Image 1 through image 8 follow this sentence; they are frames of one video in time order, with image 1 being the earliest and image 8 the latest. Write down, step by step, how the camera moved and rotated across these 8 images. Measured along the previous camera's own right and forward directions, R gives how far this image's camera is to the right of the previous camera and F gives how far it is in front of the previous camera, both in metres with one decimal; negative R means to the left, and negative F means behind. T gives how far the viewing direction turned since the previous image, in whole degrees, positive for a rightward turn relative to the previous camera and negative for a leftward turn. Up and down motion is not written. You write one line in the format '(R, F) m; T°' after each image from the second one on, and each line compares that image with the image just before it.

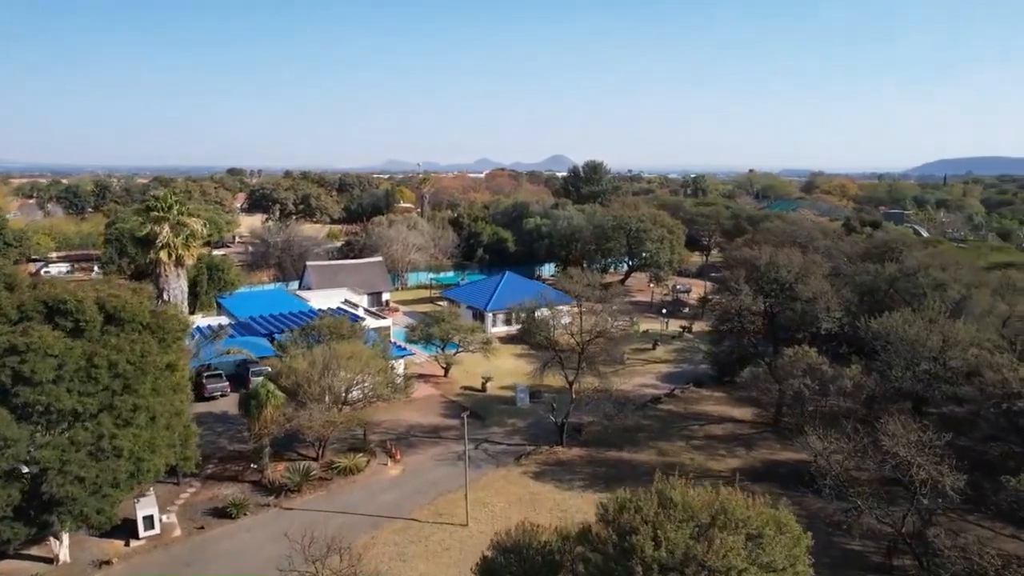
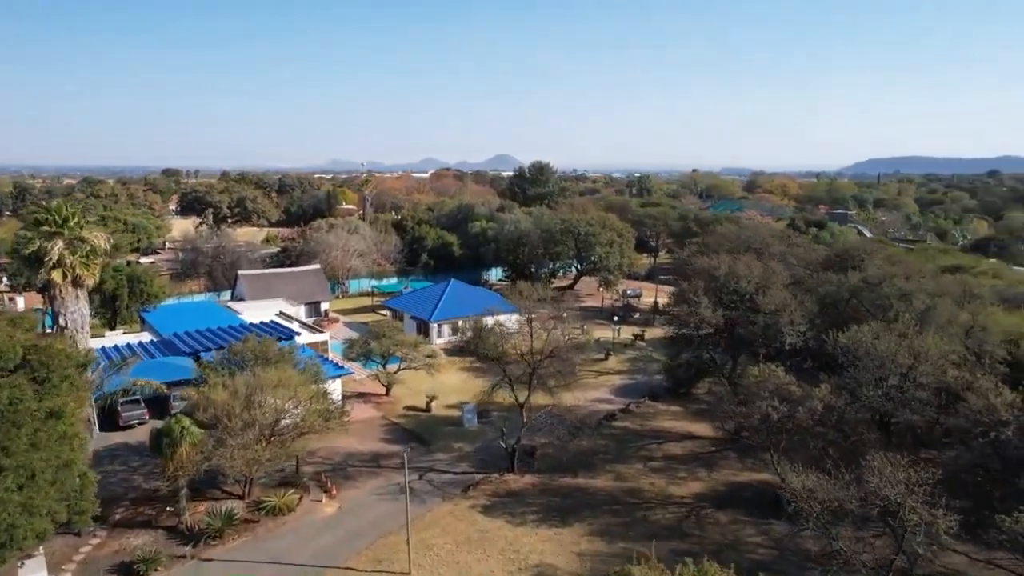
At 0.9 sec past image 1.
(+0.1, +1.7) m; +5°
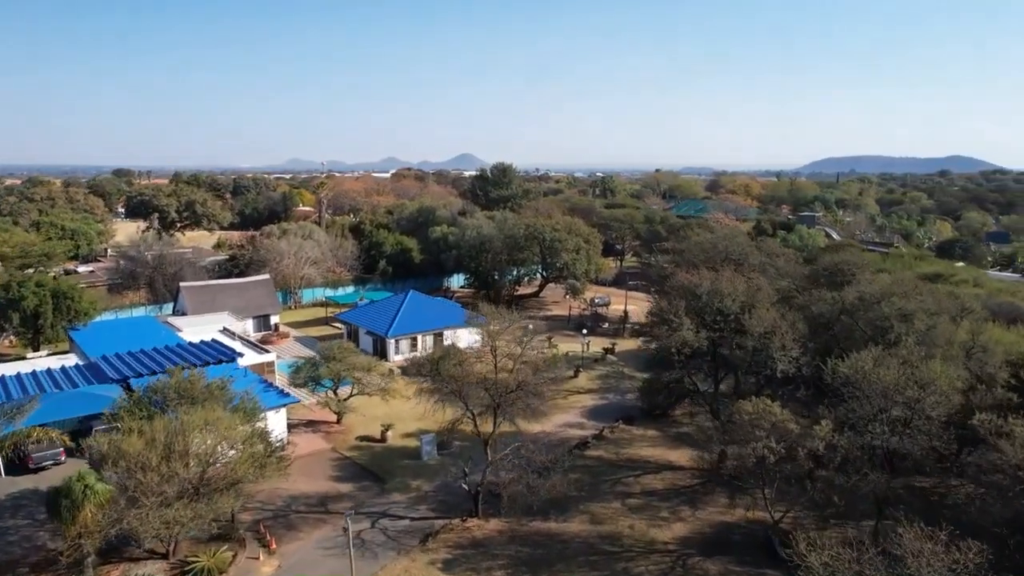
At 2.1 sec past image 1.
(+0.1, +2.1) m; +3°
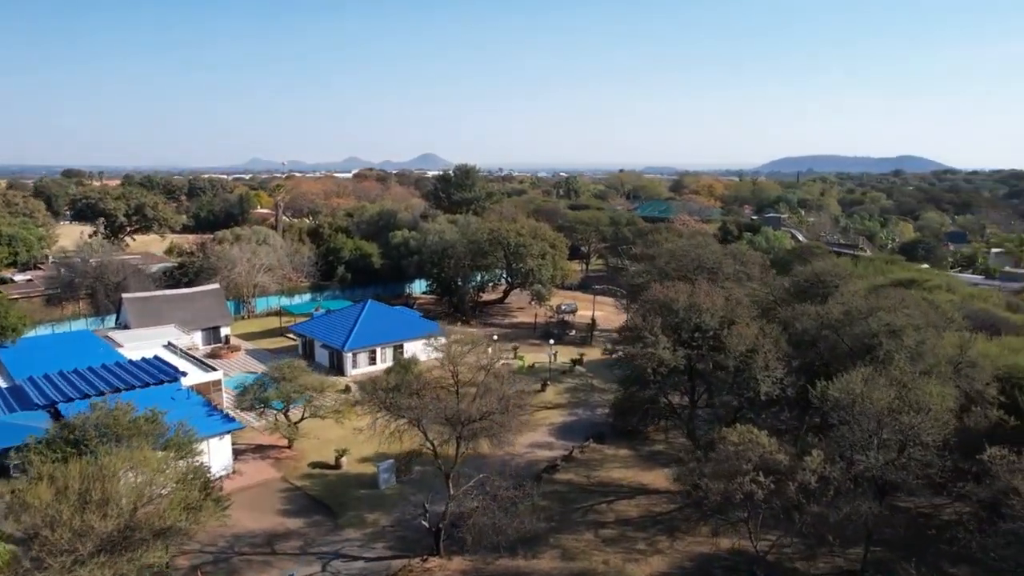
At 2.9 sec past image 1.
(+0.1, +1.5) m; +3°
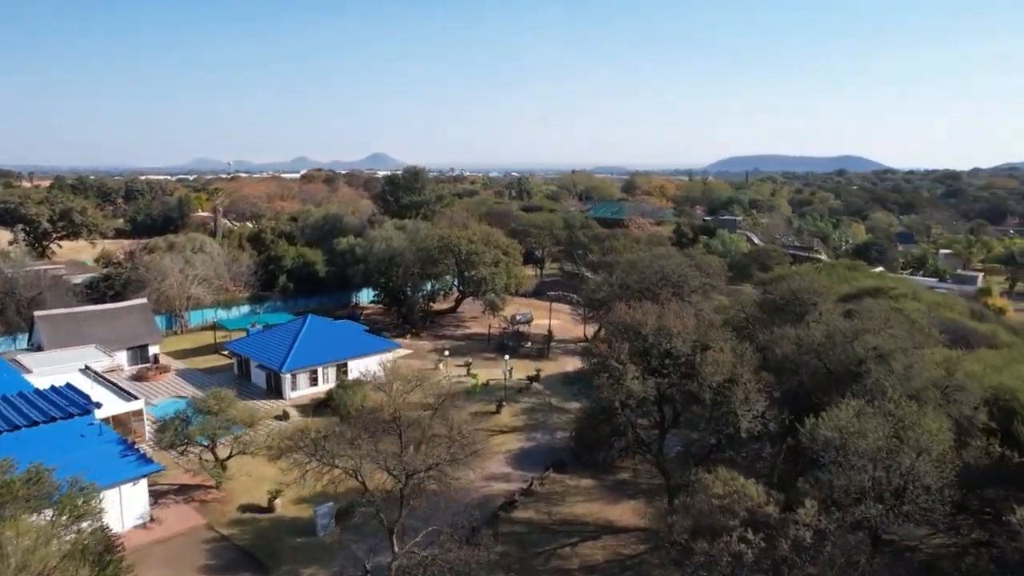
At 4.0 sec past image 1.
(+0.1, +1.9) m; +4°
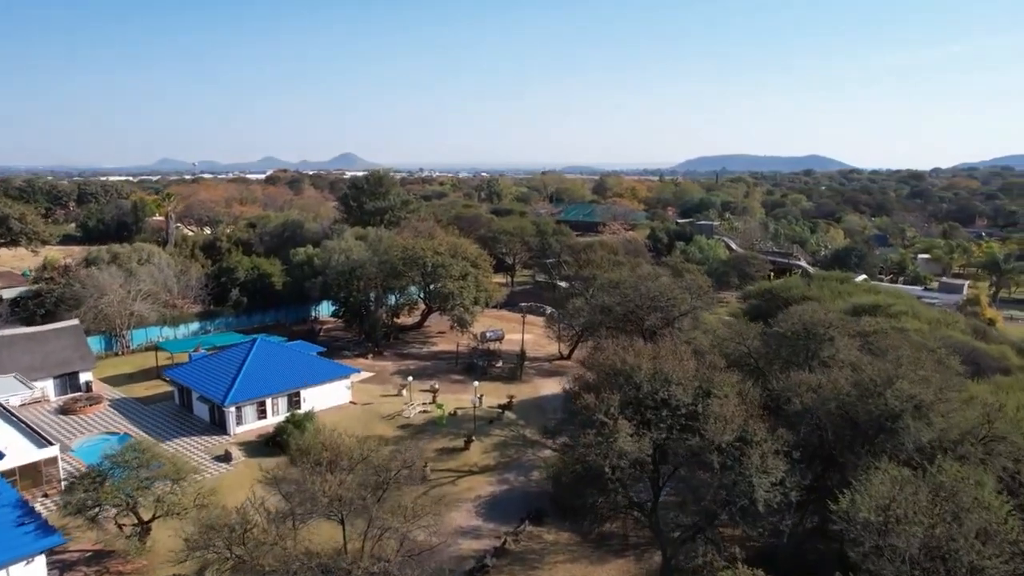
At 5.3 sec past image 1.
(+0.1, +2.6) m; +3°
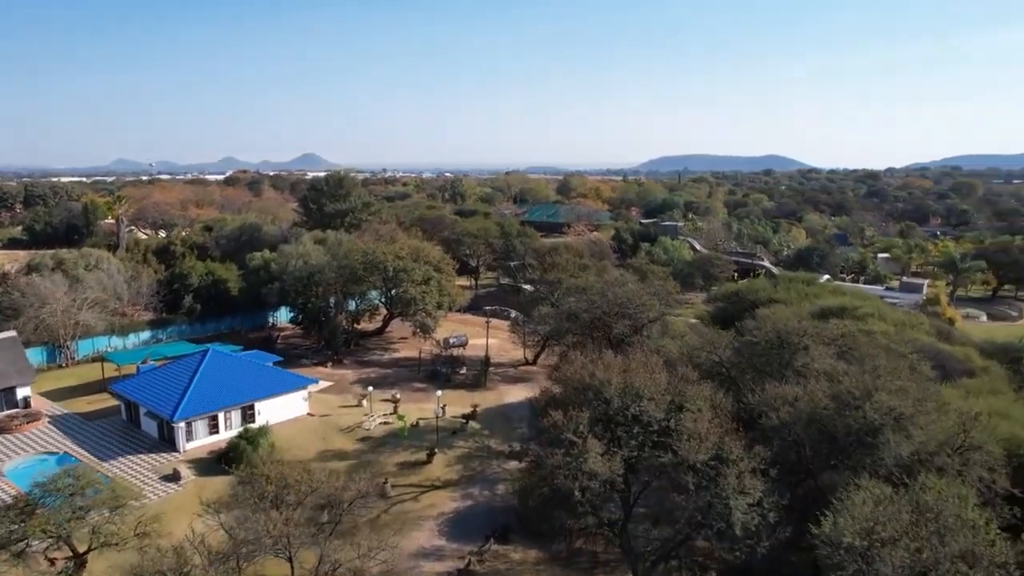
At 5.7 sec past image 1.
(+0.1, +0.8) m; +3°
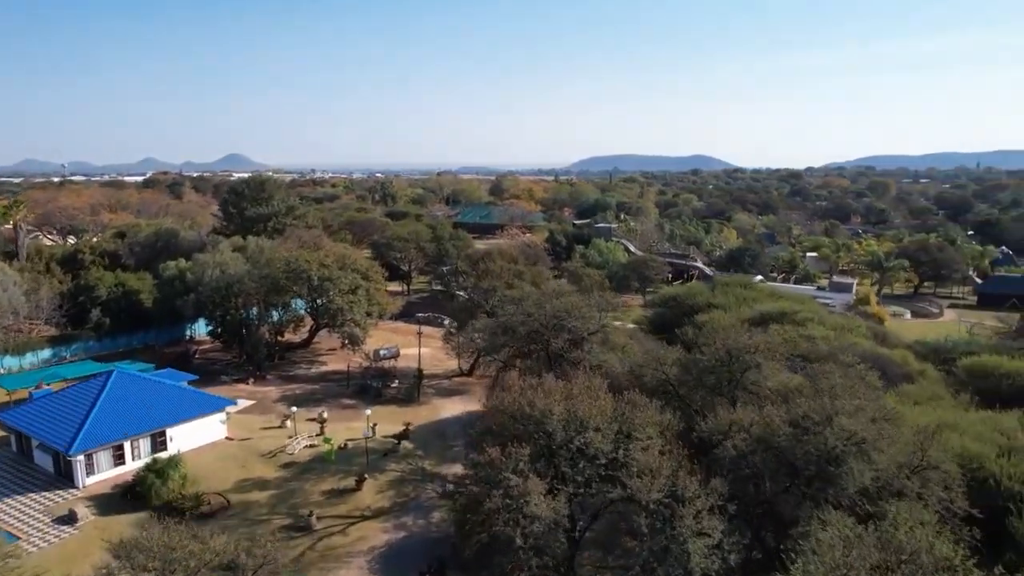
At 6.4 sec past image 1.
(+0.1, +1.3) m; +5°
